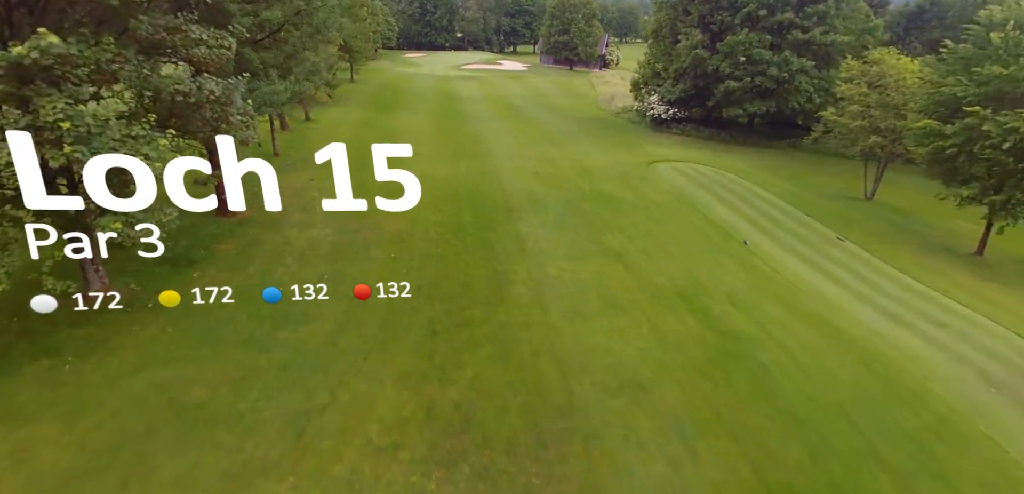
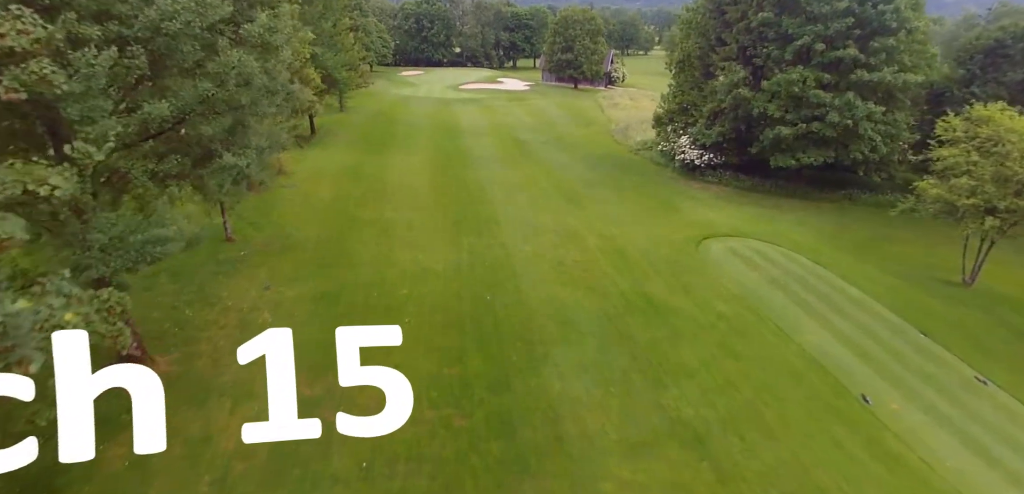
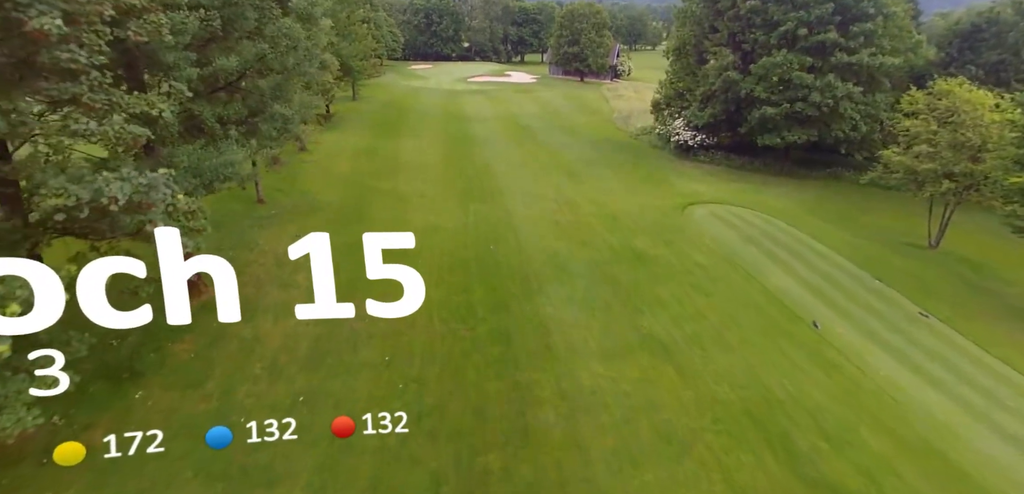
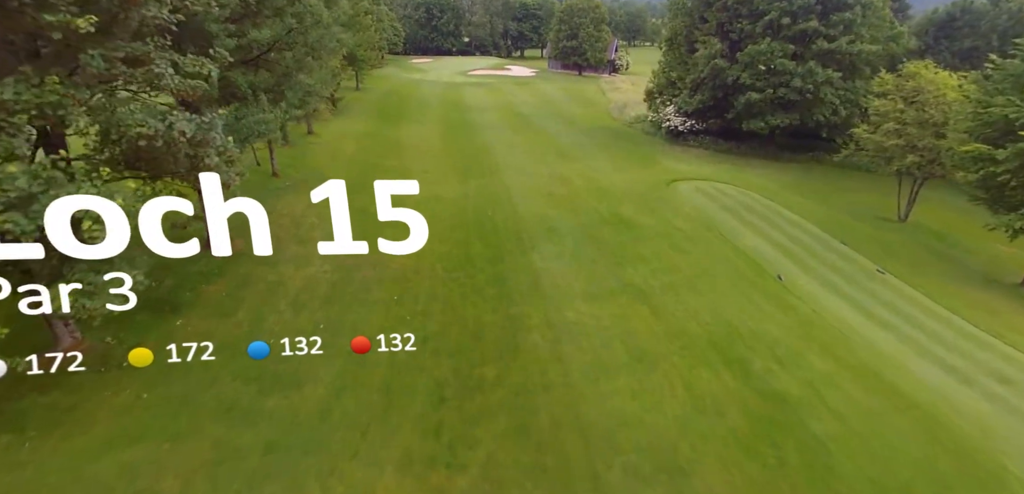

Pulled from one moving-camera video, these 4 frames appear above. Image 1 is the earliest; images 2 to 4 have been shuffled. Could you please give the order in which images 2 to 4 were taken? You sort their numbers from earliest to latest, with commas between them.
4, 3, 2
